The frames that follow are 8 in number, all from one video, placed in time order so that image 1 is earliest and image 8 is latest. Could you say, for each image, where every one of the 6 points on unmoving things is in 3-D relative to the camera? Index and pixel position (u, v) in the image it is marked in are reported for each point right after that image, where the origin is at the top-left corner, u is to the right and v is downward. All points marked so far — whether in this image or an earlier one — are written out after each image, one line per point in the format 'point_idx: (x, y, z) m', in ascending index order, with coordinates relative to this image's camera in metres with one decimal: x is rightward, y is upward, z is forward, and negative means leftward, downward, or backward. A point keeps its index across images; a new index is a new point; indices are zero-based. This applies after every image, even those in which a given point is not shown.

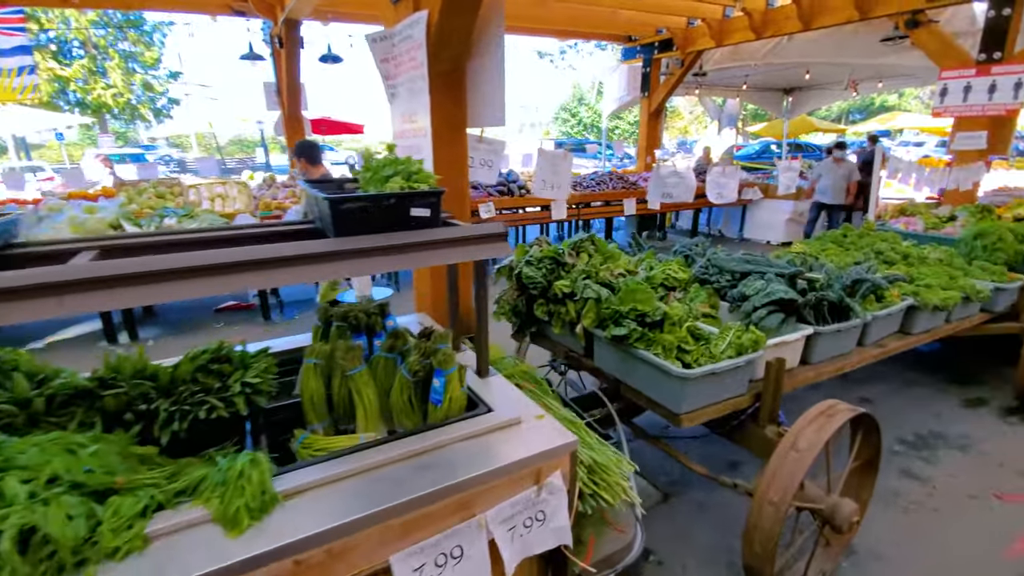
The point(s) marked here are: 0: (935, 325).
0: (+2.5, -0.2, +2.9) m
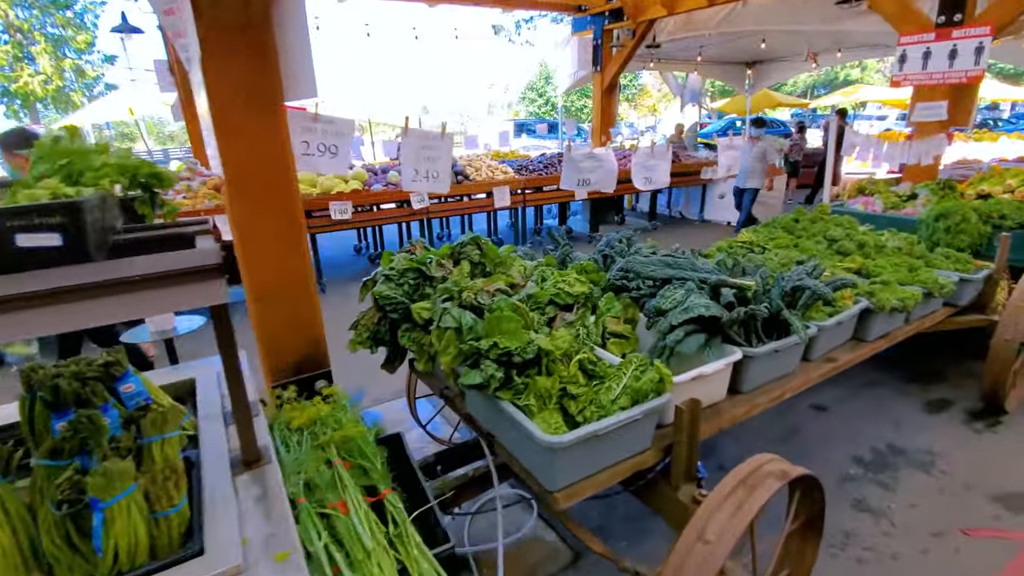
0: (+1.9, -0.2, +2.5) m
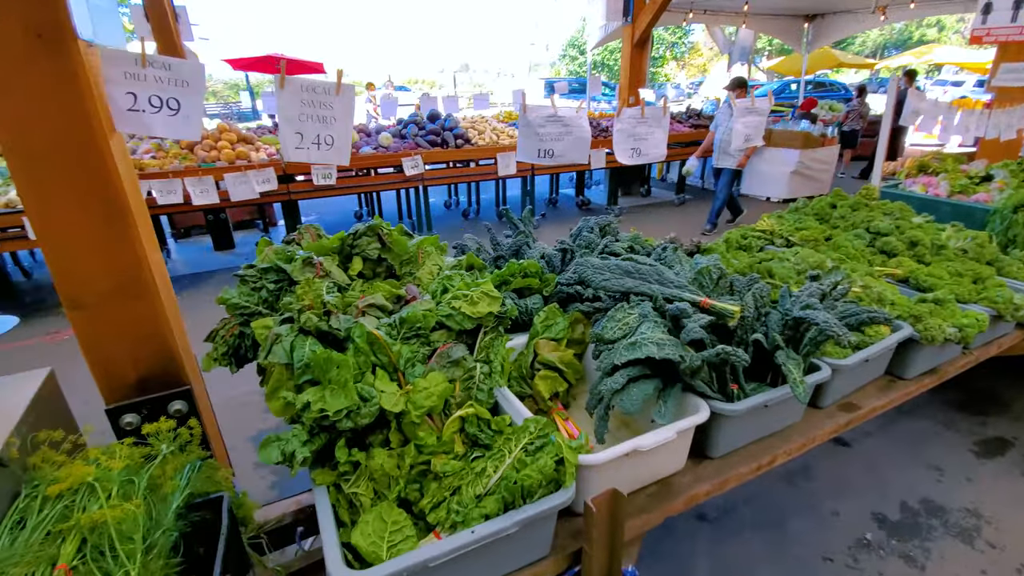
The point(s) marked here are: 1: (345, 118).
0: (+1.6, -0.3, +1.9) m
1: (-0.6, +0.6, +1.7) m
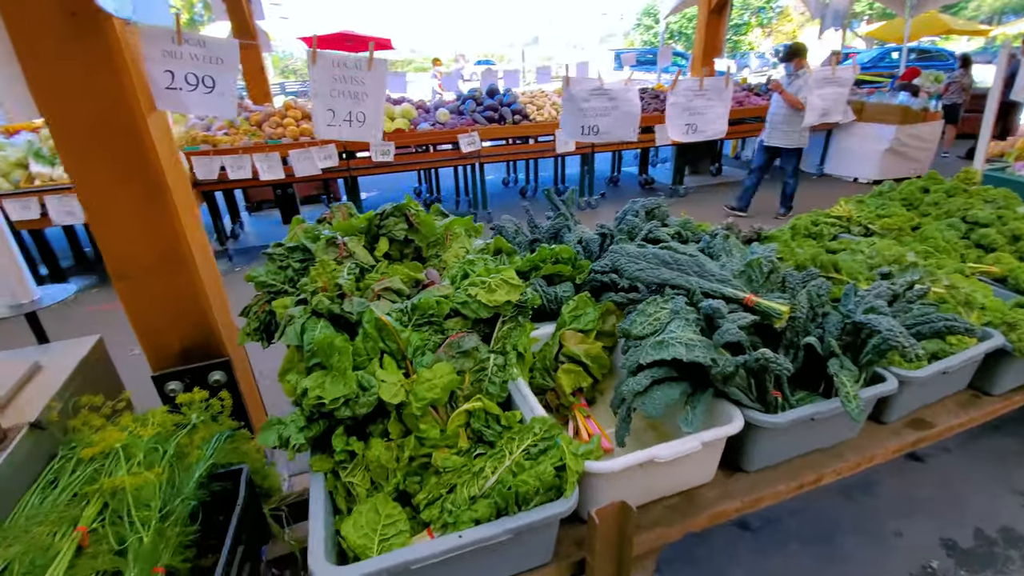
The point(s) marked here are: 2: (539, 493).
0: (+1.7, -0.3, +1.6) m
1: (-0.4, +0.6, +1.6) m
2: (+0.1, -0.4, +0.9) m
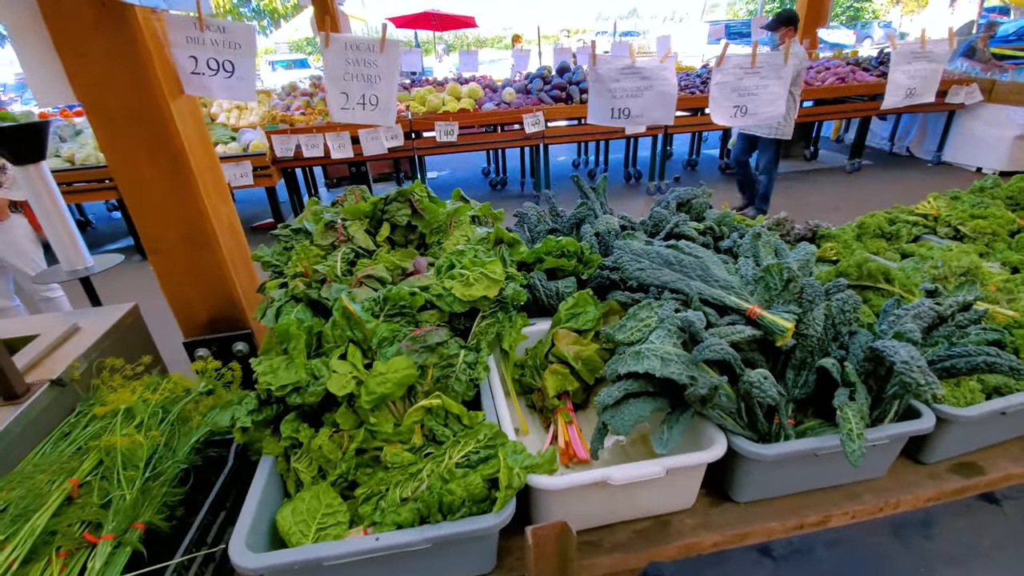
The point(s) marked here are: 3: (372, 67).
0: (+1.7, -0.4, +1.3) m
1: (-0.4, +0.7, +1.6) m
2: (-0.1, -0.4, +0.9) m
3: (-0.5, +0.7, +1.6) m
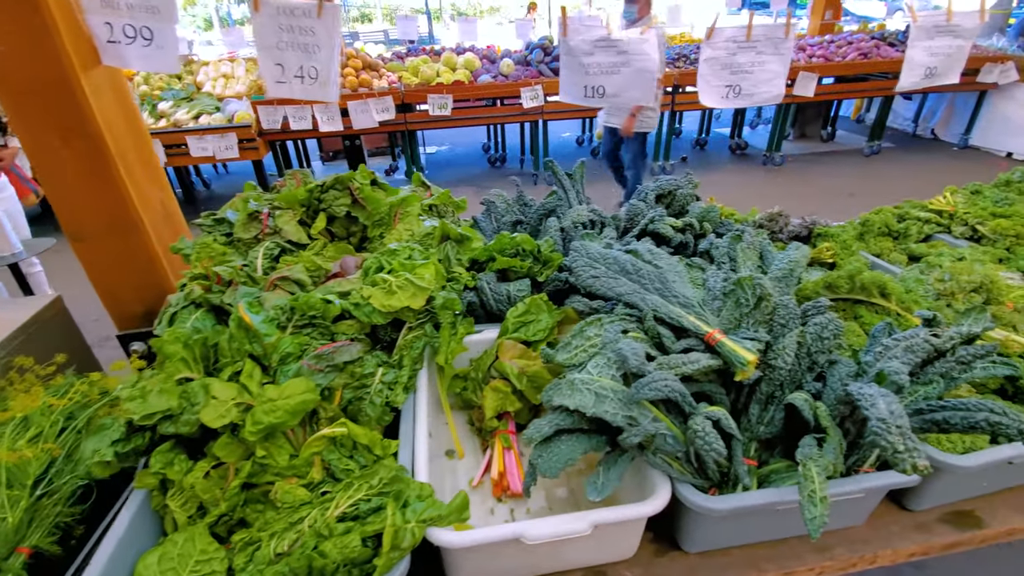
0: (+1.5, -0.4, +1.1) m
1: (-0.5, +0.7, +1.4) m
2: (-0.2, -0.4, +0.7) m
3: (-0.6, +0.7, +1.4) m
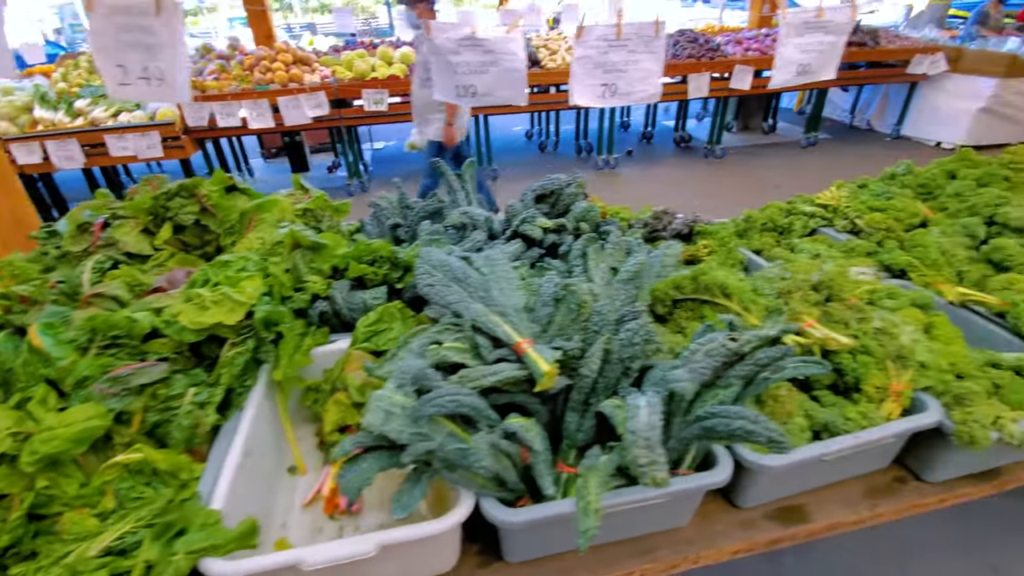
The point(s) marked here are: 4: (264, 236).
0: (+1.2, -0.4, +1.1) m
1: (-0.9, +0.7, +1.4) m
2: (-0.6, -0.4, +0.7) m
3: (-1.0, +0.7, +1.3) m
4: (-0.7, +0.1, +1.4) m
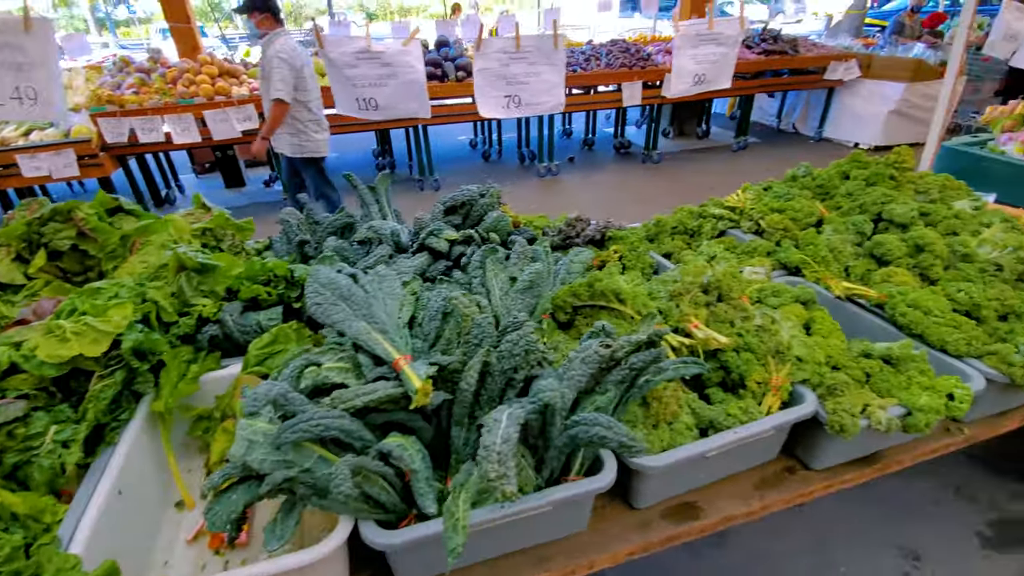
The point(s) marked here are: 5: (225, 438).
0: (+0.9, -0.4, +1.2) m
1: (-1.2, +0.6, +1.3) m
2: (-0.8, -0.5, +0.6) m
3: (-1.3, +0.6, +1.3) m
4: (-0.9, +0.1, +1.3) m
5: (-0.6, -0.3, +1.1) m
